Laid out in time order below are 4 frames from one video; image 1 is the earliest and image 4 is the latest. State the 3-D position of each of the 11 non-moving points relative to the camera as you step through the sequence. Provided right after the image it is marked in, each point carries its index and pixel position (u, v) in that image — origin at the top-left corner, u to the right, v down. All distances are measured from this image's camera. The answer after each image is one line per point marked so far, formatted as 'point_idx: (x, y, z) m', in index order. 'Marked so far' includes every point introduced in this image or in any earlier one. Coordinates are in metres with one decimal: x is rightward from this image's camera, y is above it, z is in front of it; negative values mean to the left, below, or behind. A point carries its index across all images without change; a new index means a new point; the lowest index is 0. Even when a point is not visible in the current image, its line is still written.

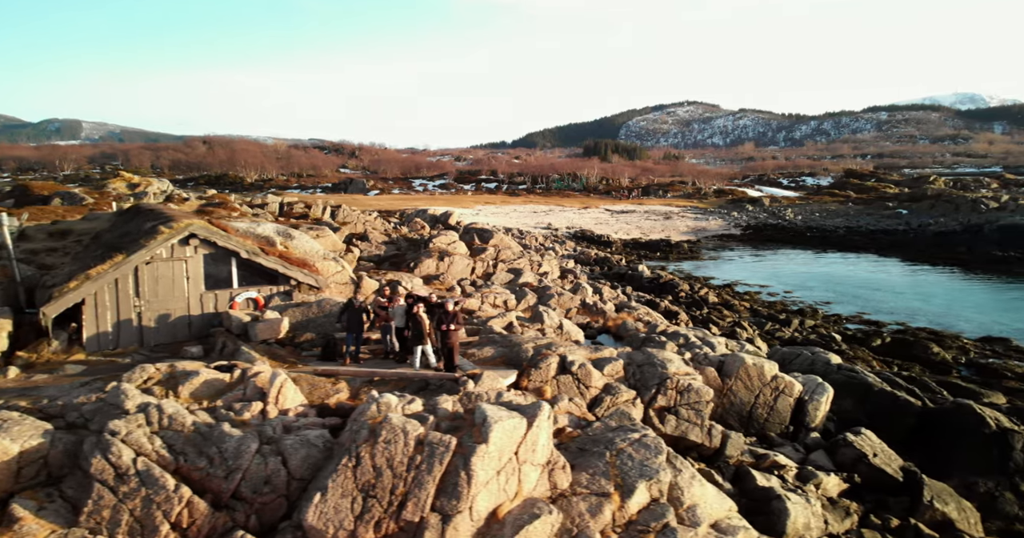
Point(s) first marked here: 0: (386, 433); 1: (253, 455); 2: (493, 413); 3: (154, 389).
0: (-1.8, -2.4, +8.8) m
1: (-3.9, -2.7, +9.1) m
2: (-0.3, -2.2, +9.3) m
3: (-6.3, -2.1, +10.8) m
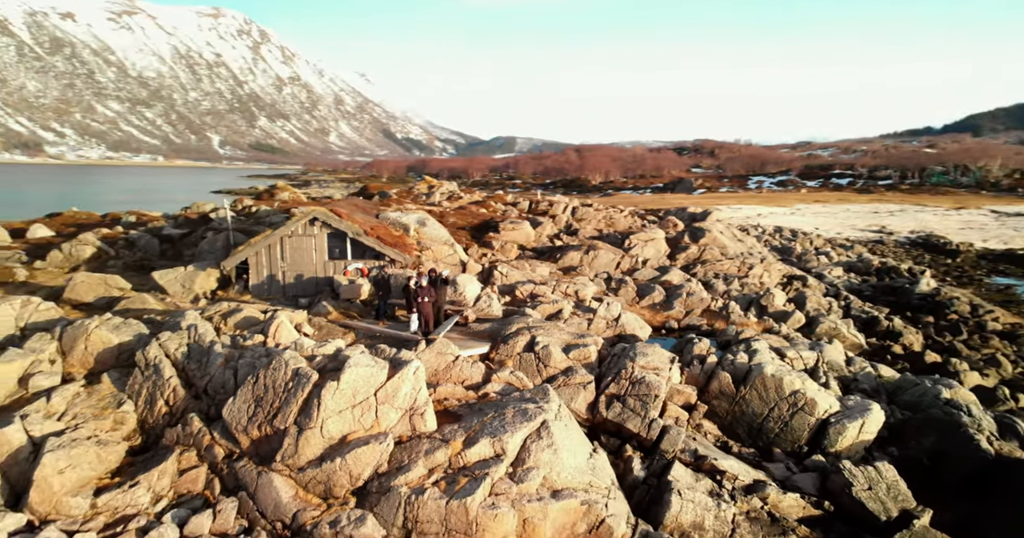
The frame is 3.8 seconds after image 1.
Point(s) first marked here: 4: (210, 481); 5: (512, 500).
0: (-4.4, -1.8, +11.8) m
1: (-6.2, -2.0, +13.0) m
2: (-2.9, -1.7, +11.6) m
3: (-7.6, -1.3, +15.6) m
4: (-5.6, -3.9, +11.4) m
5: (0.0, -3.8, +10.3) m
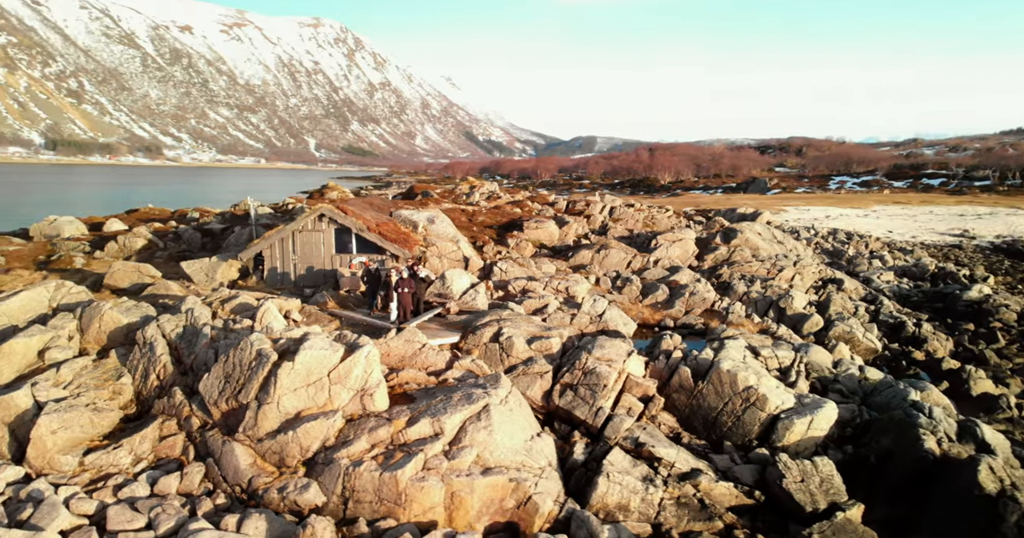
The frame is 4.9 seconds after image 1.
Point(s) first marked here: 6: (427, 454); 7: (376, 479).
0: (-5.5, -1.6, +13.0) m
1: (-7.1, -1.8, +14.3) m
2: (-3.9, -1.5, +12.6) m
3: (-8.3, -1.0, +17.0) m
4: (-6.7, -3.6, +12.6) m
5: (-1.3, -3.7, +11.0) m
6: (-1.5, -3.4, +11.4) m
7: (-2.4, -3.7, +10.8) m
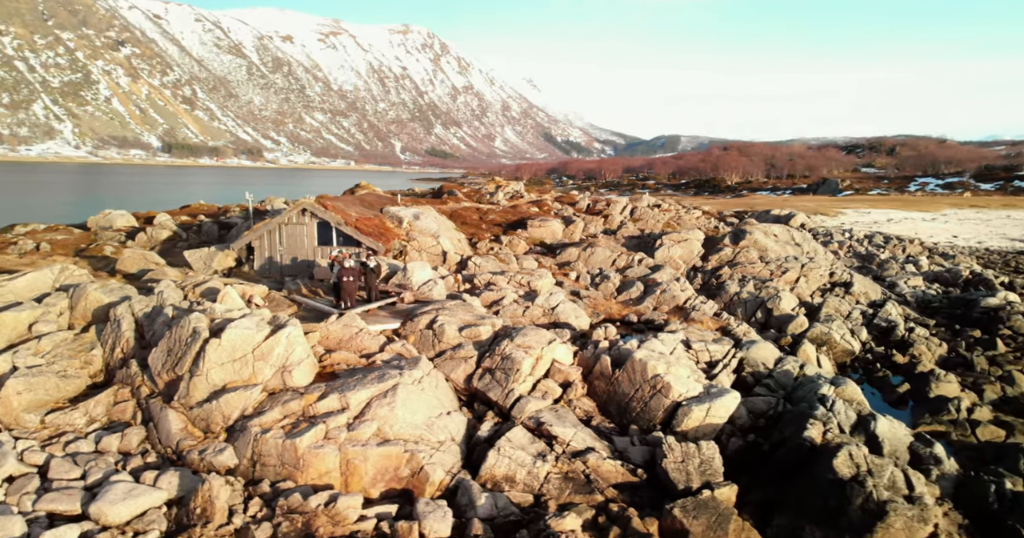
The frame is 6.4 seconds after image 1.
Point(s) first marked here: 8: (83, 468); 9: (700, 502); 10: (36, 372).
0: (-7.4, -1.2, +14.4) m
1: (-9.0, -1.4, +15.9) m
2: (-5.9, -1.2, +13.9) m
3: (-9.9, -0.6, +18.6) m
4: (-8.7, -3.3, +14.1) m
5: (-3.4, -3.4, +12.2) m
6: (-3.5, -3.2, +12.6) m
7: (-4.5, -3.4, +12.0) m
8: (-8.4, -3.9, +12.2) m
9: (+4.2, -4.8, +12.0) m
10: (-11.2, -2.4, +14.5) m
